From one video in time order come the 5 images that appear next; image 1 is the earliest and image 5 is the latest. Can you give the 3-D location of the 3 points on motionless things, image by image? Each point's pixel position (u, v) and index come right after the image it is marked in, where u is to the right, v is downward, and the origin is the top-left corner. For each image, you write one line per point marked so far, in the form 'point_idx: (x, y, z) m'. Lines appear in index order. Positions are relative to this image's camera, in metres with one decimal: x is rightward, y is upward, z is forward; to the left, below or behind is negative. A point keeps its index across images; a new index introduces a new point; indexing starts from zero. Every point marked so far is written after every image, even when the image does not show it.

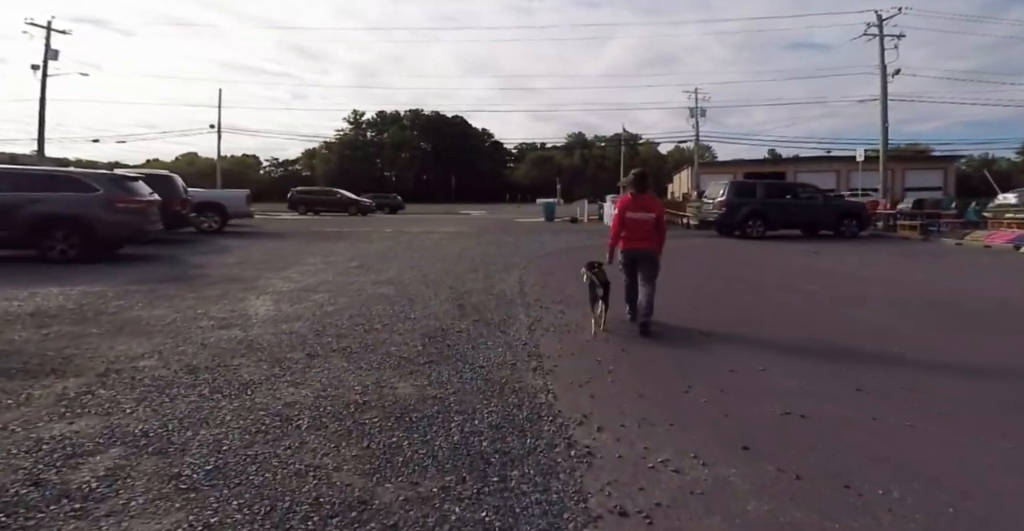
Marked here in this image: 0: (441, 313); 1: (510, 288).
0: (-0.9, -0.6, +8.0) m
1: (-0.1, -0.4, +9.8) m
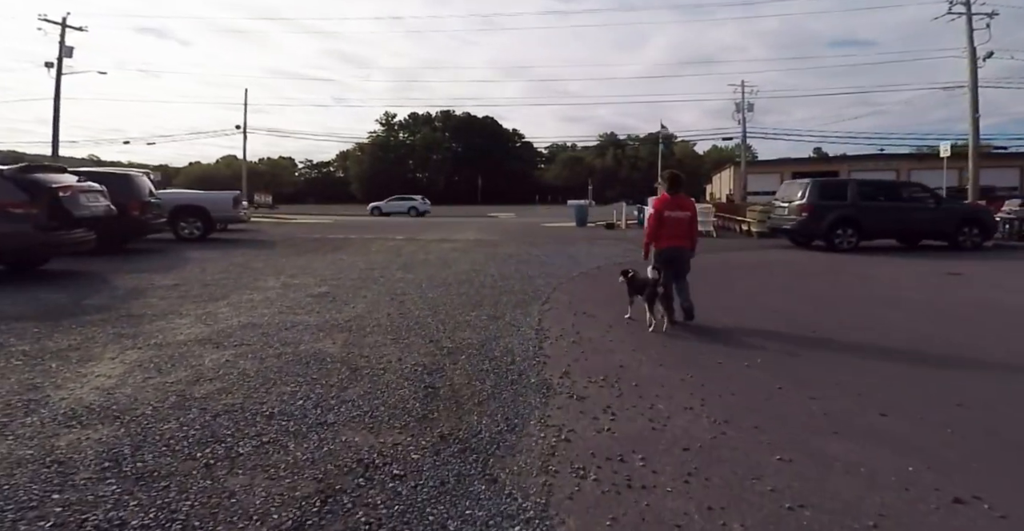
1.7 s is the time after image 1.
0: (-0.9, -1.0, +4.4) m
1: (+0.1, -0.8, +6.1) m
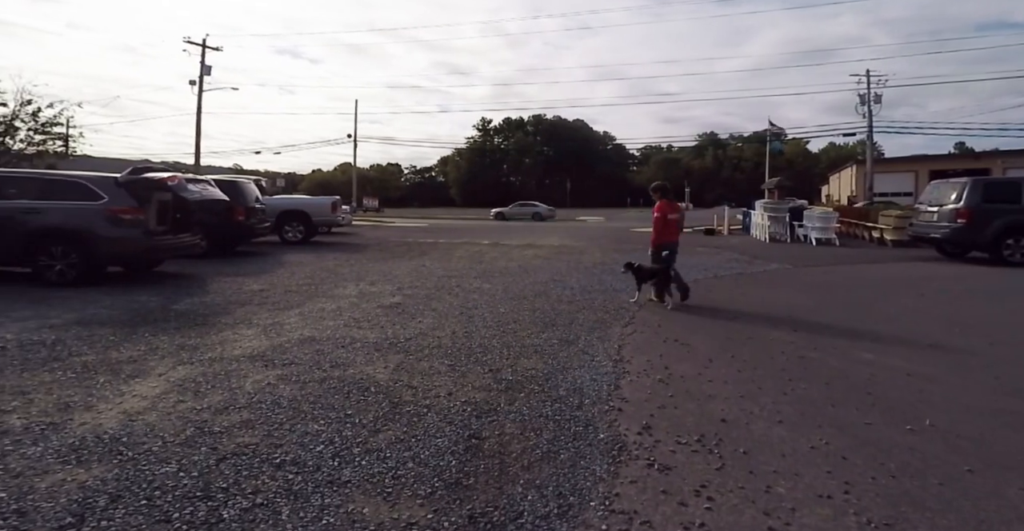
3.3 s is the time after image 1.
0: (-0.6, -1.2, +3.5) m
1: (+0.7, -1.0, +5.0) m
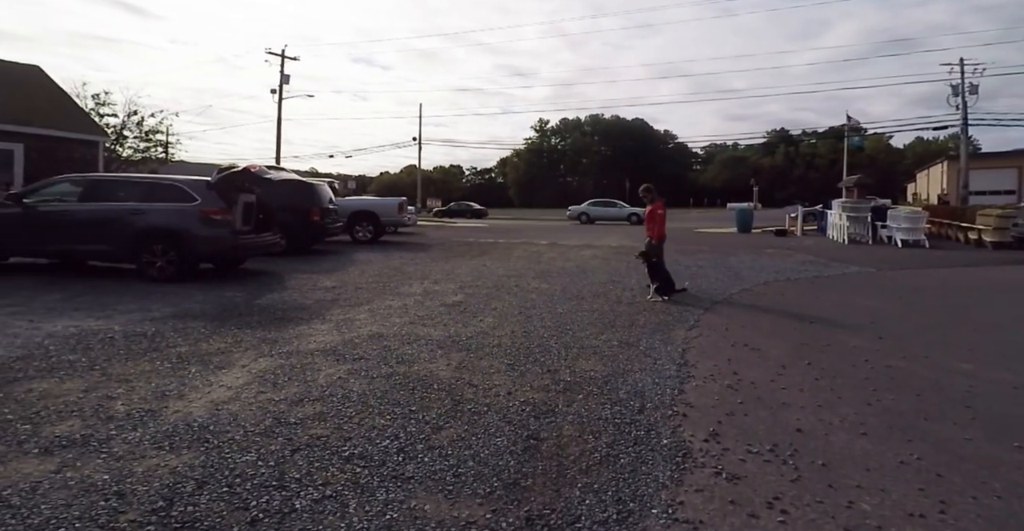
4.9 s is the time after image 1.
0: (-0.2, -1.2, +3.6) m
1: (+1.2, -1.0, +4.9) m
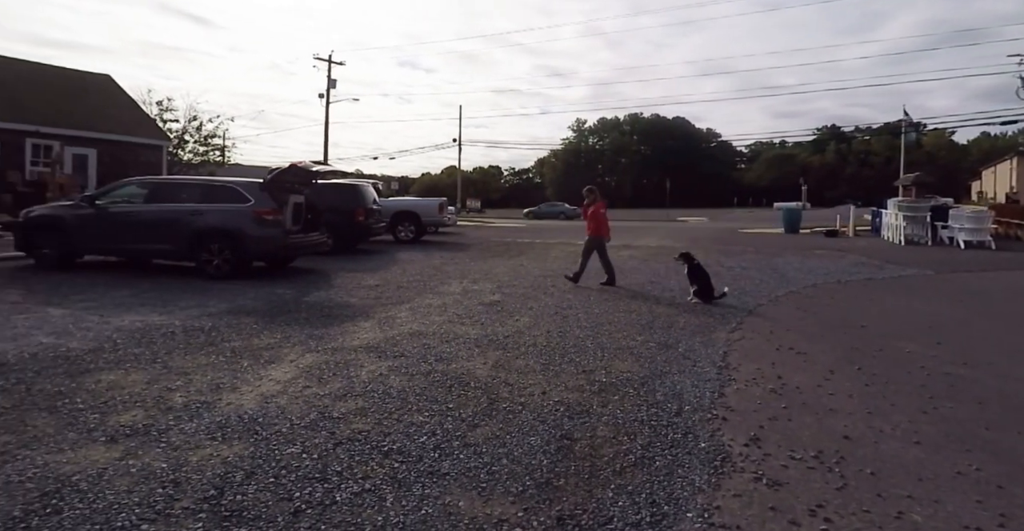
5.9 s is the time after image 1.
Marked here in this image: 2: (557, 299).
0: (0.0, -1.2, +3.6) m
1: (+1.5, -1.0, +4.8) m
2: (+0.7, -0.5, +9.2) m
